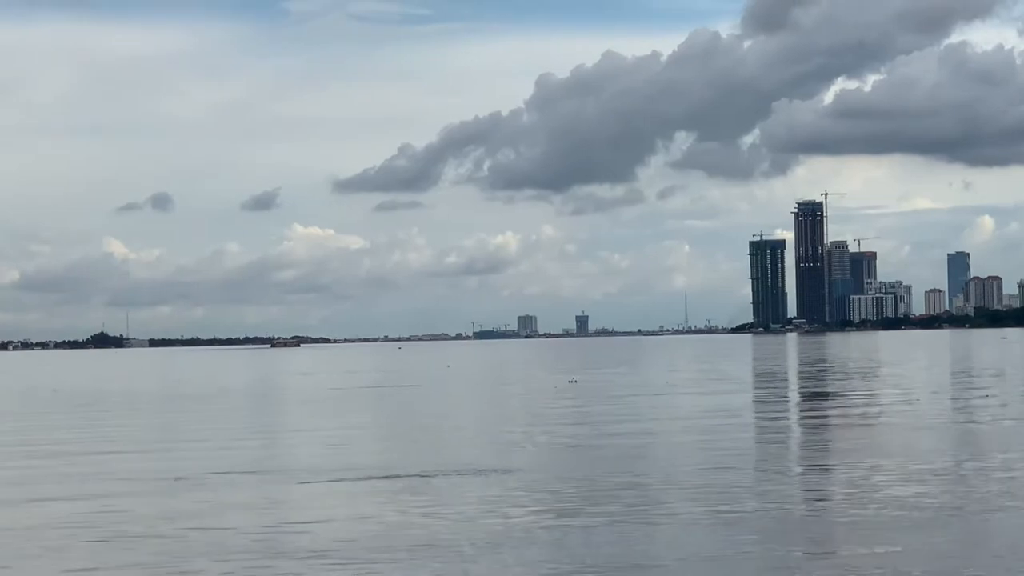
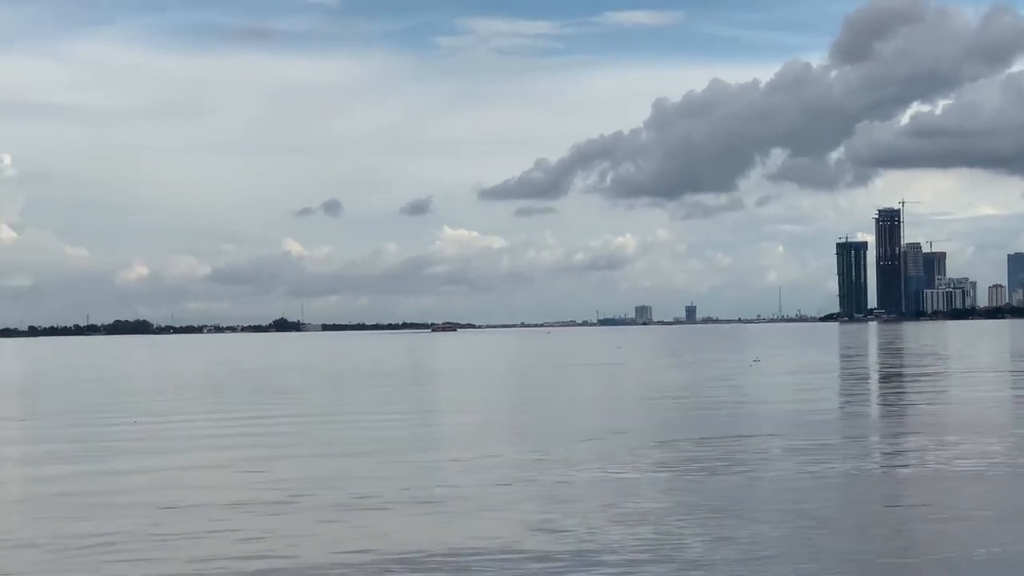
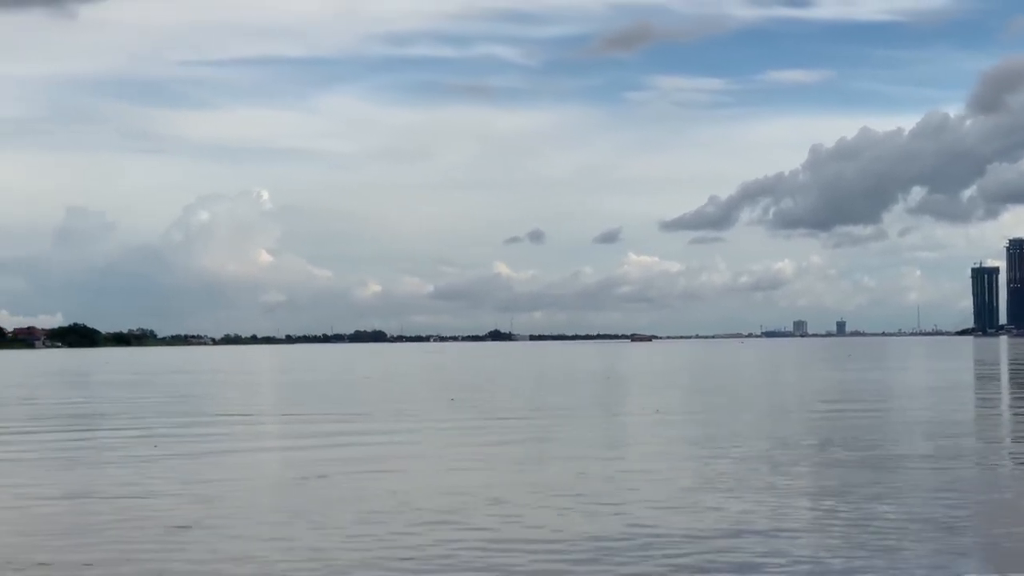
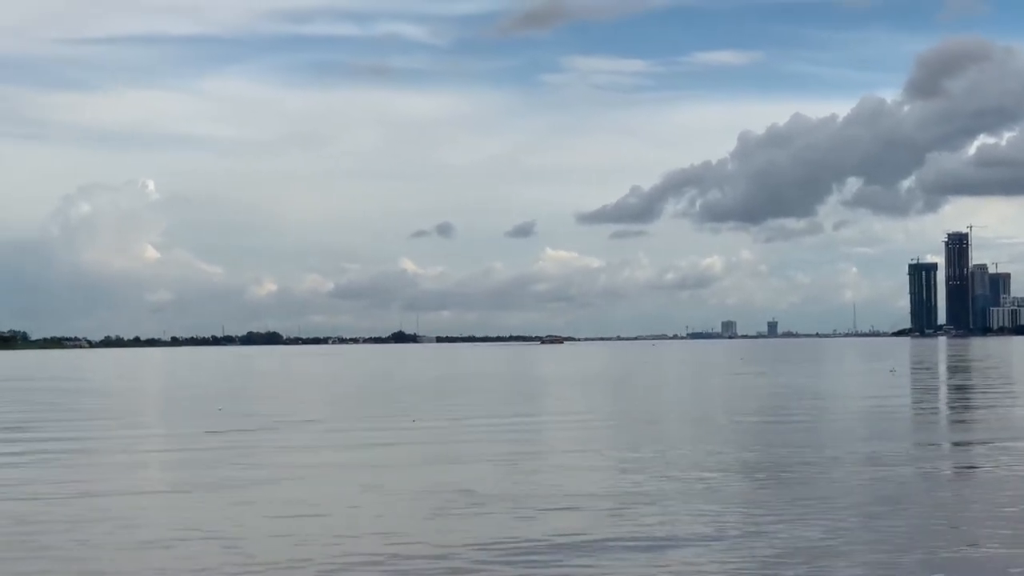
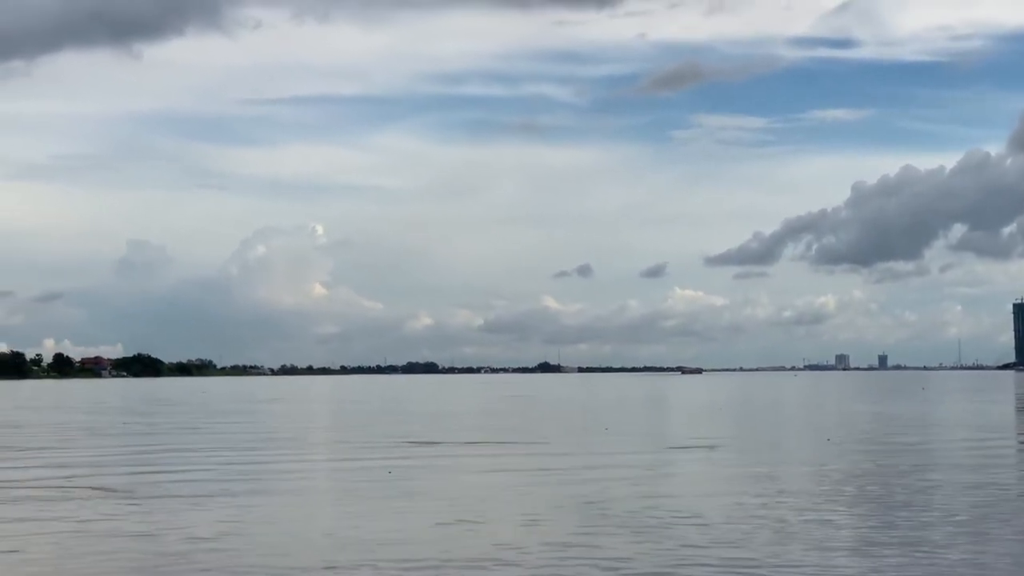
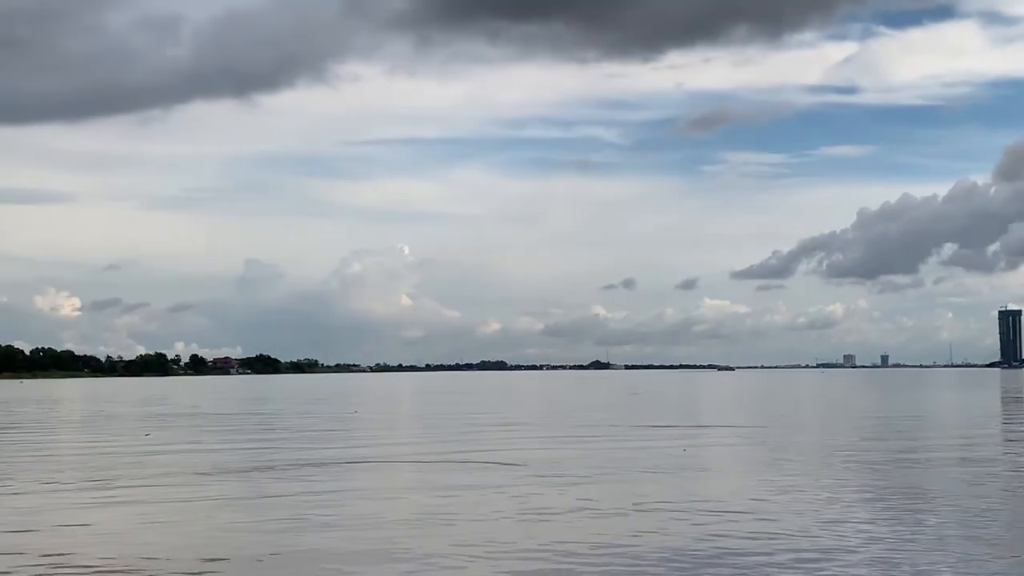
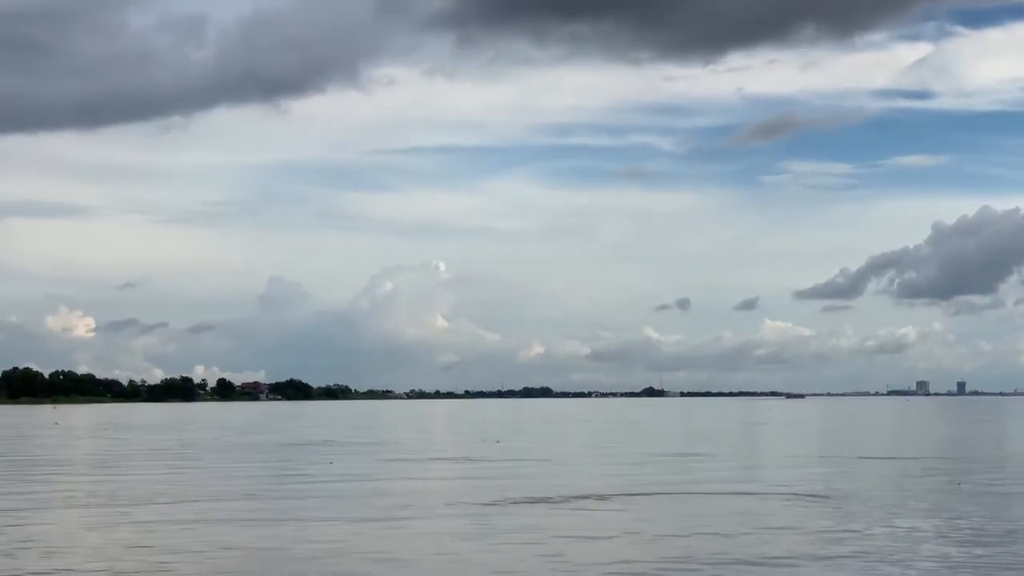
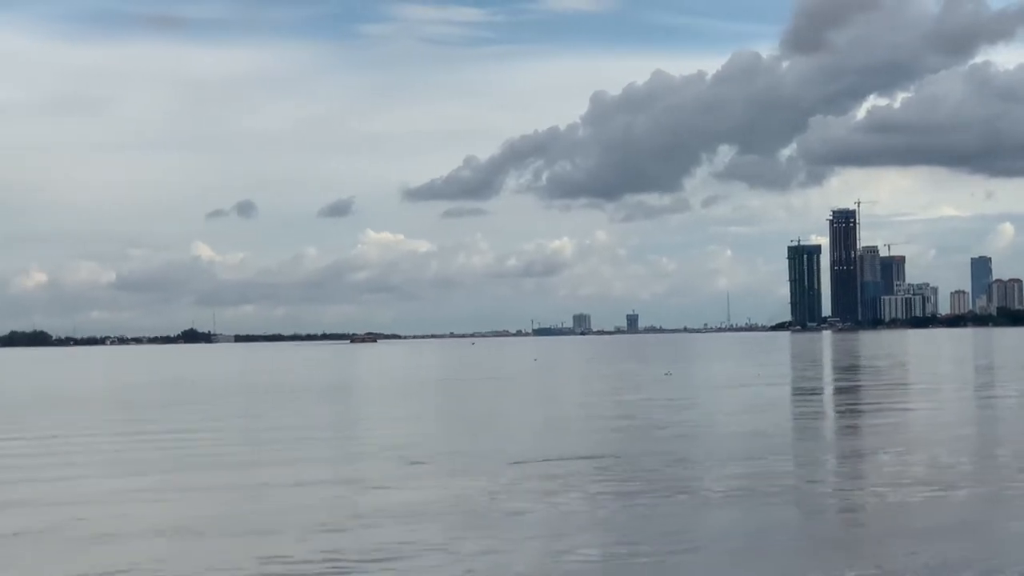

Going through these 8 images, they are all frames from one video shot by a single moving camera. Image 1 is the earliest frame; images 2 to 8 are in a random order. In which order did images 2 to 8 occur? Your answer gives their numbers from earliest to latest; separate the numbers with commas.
8, 2, 4, 3, 5, 6, 7
